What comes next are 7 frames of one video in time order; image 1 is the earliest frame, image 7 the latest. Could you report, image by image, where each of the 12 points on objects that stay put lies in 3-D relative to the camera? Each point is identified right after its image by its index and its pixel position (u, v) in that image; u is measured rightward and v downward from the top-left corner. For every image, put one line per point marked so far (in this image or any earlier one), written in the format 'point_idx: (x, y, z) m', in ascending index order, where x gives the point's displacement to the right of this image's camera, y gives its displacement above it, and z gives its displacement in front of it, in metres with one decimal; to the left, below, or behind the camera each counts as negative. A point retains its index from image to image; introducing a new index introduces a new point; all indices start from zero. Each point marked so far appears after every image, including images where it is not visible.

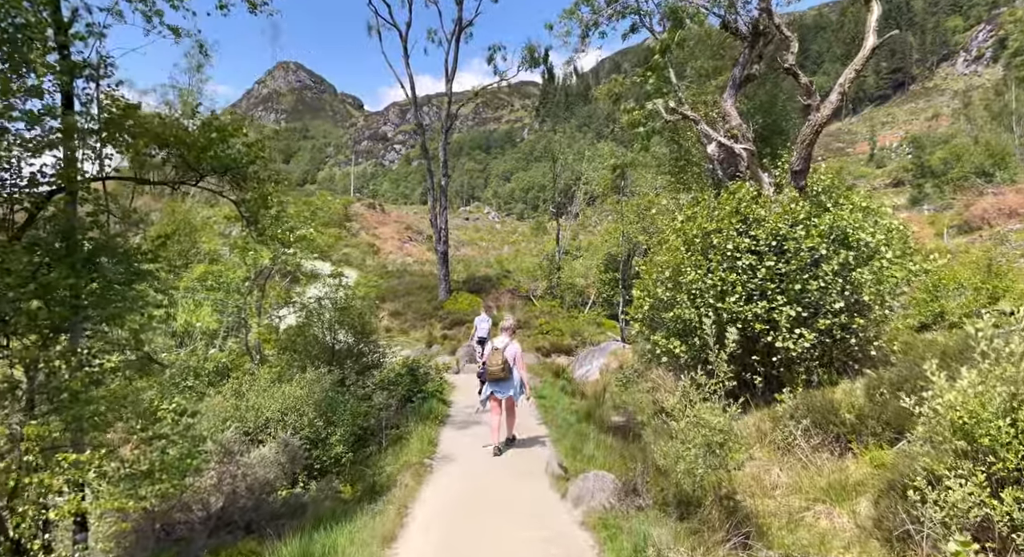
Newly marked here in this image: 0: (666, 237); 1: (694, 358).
0: (+2.3, +0.6, +8.8) m
1: (+2.5, -1.1, +8.0) m
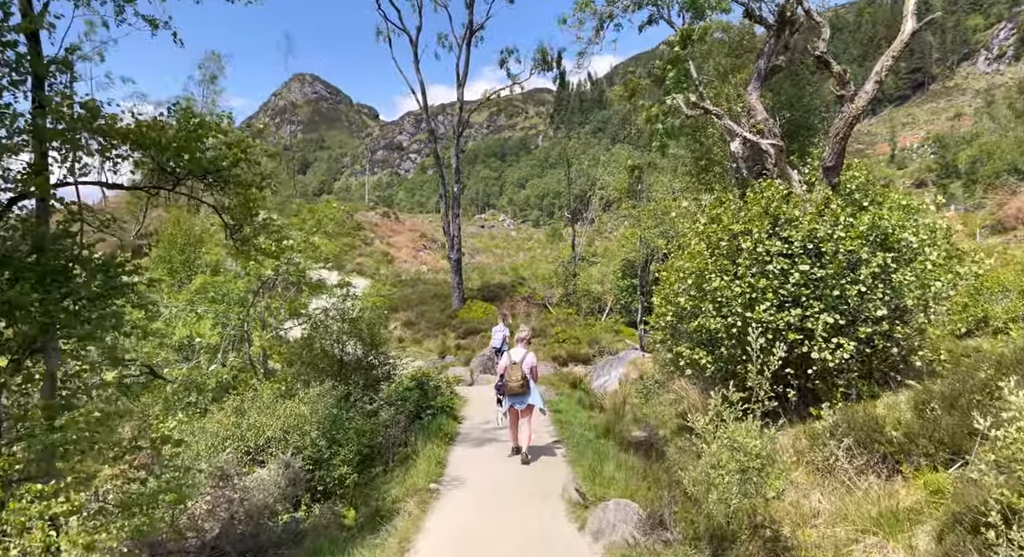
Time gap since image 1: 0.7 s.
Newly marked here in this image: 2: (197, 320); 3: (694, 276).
0: (+2.4, +0.5, +8.2) m
1: (+2.6, -1.1, +7.5) m
2: (-5.3, -0.7, +10.0) m
3: (+2.3, 0.0, +7.5) m
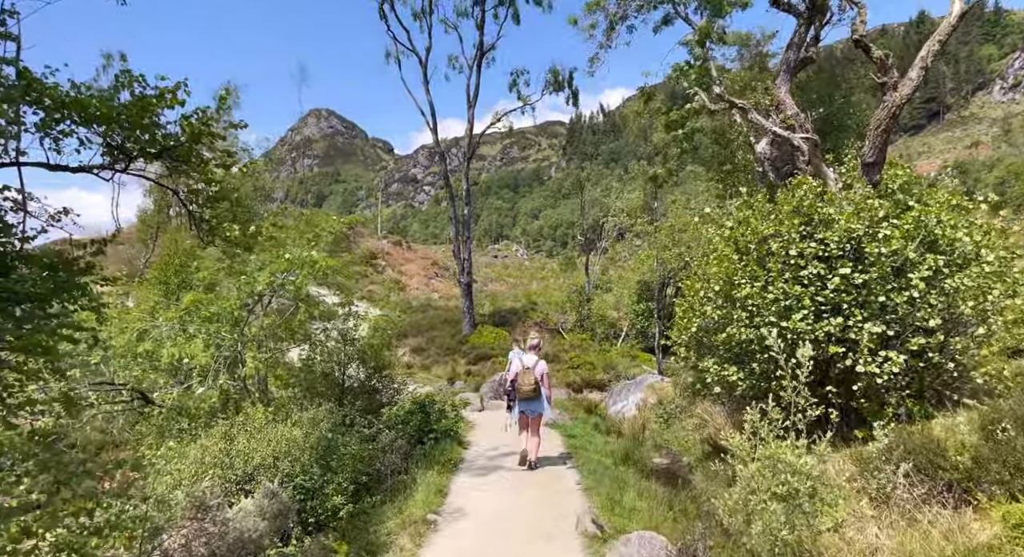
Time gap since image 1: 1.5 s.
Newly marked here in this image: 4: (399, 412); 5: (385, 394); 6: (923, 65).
0: (+2.5, +0.4, +7.5) m
1: (+2.7, -1.2, +6.7) m
2: (-5.2, -1.0, +9.5) m
3: (+2.4, -0.1, +6.8) m
4: (-1.7, -2.1, +9.3) m
5: (-2.4, -2.2, +11.6) m
6: (+4.6, +2.4, +6.7) m
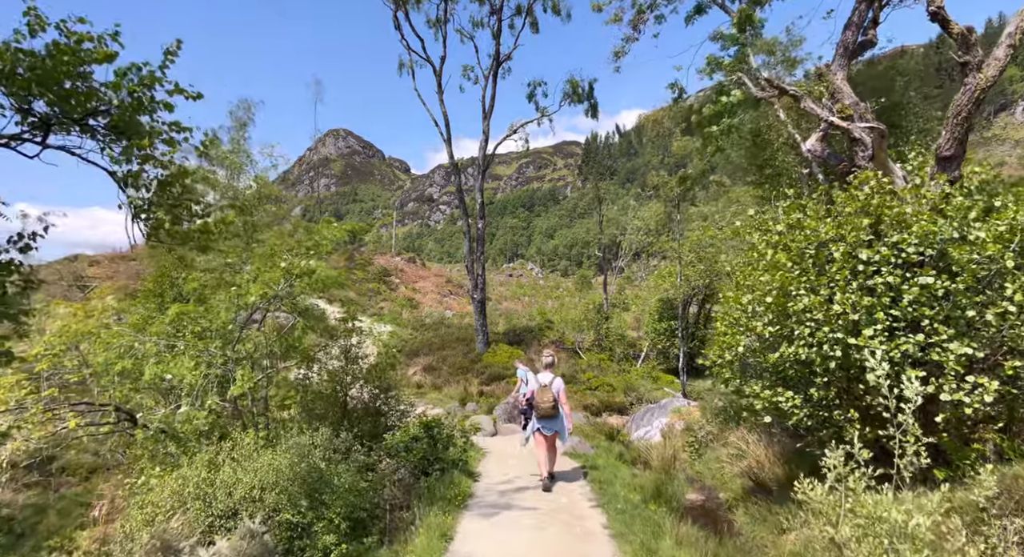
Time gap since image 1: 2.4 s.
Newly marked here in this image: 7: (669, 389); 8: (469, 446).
0: (+2.7, +0.3, +6.6) m
1: (+2.9, -1.3, +5.7) m
2: (-4.9, -1.1, +8.7) m
3: (+2.5, -0.2, +5.9) m
4: (-1.5, -2.2, +8.4) m
5: (-2.1, -2.4, +10.7) m
6: (+4.8, +2.3, +5.8) m
7: (+4.7, -3.3, +17.9) m
8: (-0.6, -2.5, +8.9) m
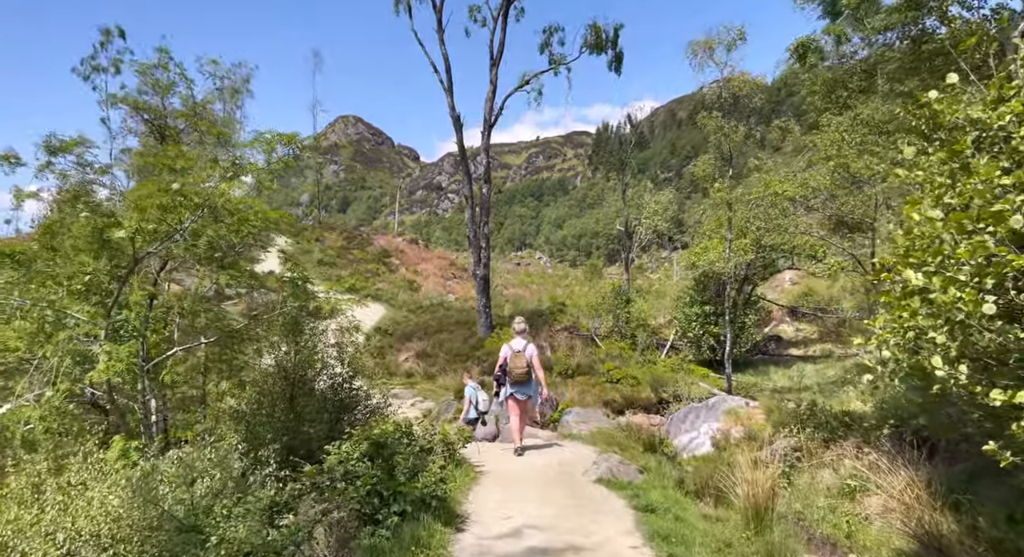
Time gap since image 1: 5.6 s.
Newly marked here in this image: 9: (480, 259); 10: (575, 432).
0: (+2.8, +0.8, +3.6) m
1: (+2.9, -0.8, +2.8) m
2: (-4.9, -0.4, +5.9) m
3: (+2.6, +0.4, +2.9) m
4: (-1.5, -1.6, +5.5) m
5: (-2.0, -1.8, +7.8) m
6: (+4.9, +2.8, +2.8) m
7: (+4.9, -2.7, +14.9) m
8: (-0.6, -1.9, +6.0) m
9: (-1.0, +0.6, +19.3) m
10: (+0.9, -2.3, +9.2) m
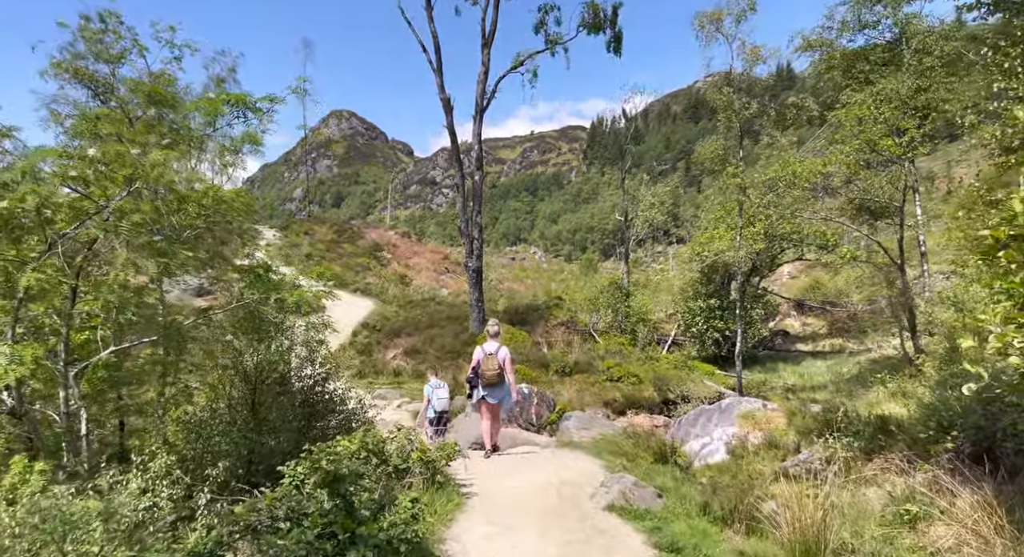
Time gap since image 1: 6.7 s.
0: (+2.8, +0.9, +2.7) m
1: (+2.9, -0.7, +1.8) m
2: (-4.9, -0.3, +4.8) m
3: (+2.6, +0.5, +1.9) m
4: (-1.5, -1.5, +4.5) m
5: (-2.1, -1.6, +6.8) m
6: (+4.9, +2.9, +1.8) m
7: (+4.7, -2.5, +14.0) m
8: (-0.6, -1.7, +5.0) m
9: (-1.2, +0.8, +18.3) m
10: (+0.8, -2.2, +8.2) m
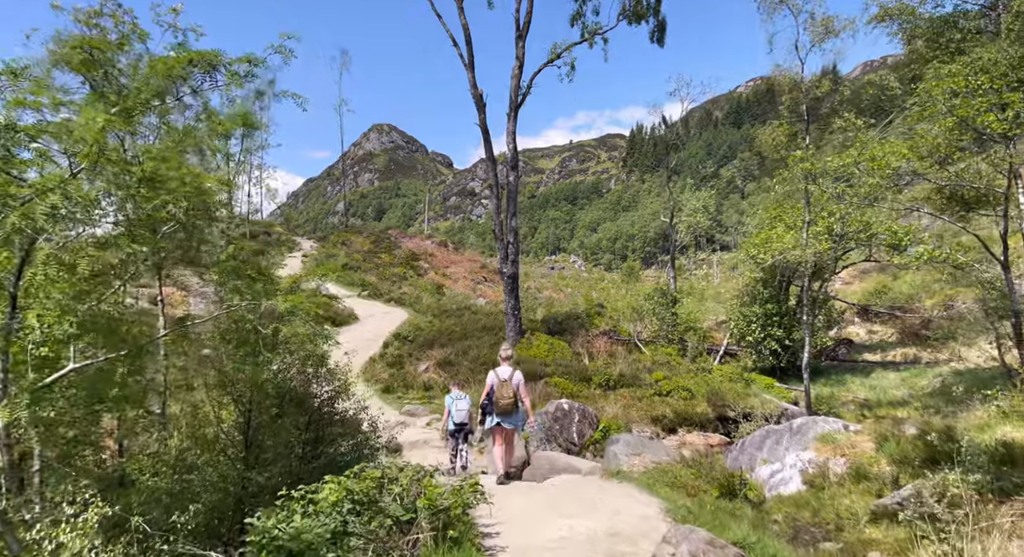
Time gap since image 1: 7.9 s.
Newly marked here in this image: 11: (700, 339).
0: (+2.8, +1.0, +1.4) m
1: (+2.9, -0.6, +0.5) m
2: (-4.7, -0.3, +4.1) m
3: (+2.6, +0.6, +0.7) m
4: (-1.3, -1.5, +3.5) m
5: (-1.7, -1.7, +5.9) m
6: (+4.8, +3.0, +0.4) m
7: (+5.6, -2.5, +12.5) m
8: (-0.4, -1.7, +3.9) m
9: (-0.1, +0.6, +17.3) m
10: (+1.3, -2.2, +7.1) m
11: (+5.6, -1.8, +17.6) m
